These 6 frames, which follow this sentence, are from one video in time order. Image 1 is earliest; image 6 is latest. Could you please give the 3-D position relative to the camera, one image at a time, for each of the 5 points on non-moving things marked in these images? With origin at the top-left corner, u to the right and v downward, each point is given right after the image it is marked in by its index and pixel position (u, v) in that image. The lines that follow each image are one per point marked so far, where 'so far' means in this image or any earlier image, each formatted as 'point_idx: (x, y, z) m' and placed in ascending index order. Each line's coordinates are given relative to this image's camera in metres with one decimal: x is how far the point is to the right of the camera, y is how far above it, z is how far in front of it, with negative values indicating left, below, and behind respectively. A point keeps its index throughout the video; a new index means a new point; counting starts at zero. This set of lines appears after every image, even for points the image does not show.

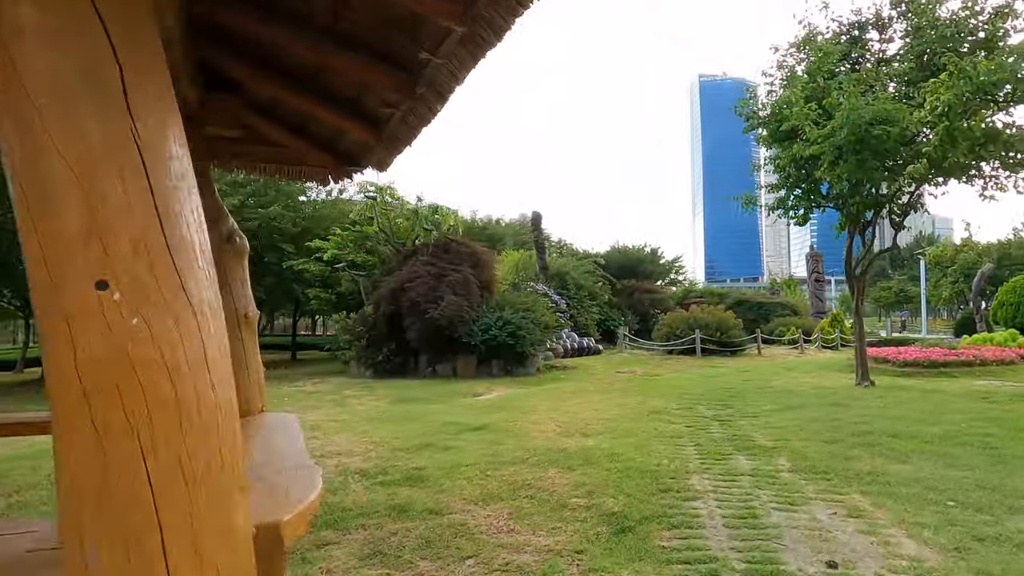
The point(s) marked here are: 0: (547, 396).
0: (+0.5, -1.5, +9.0) m
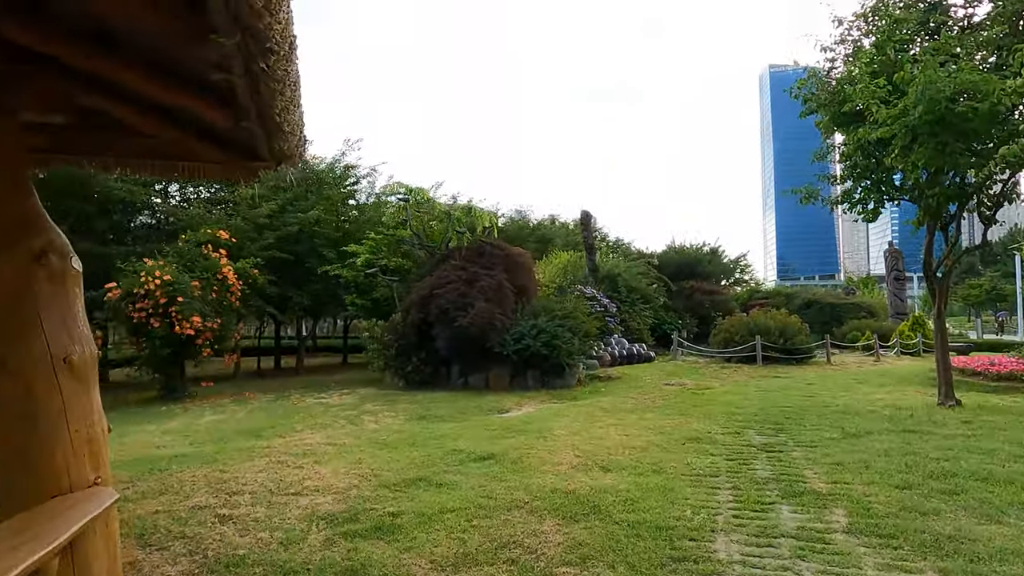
0: (+0.8, -1.6, +8.2) m
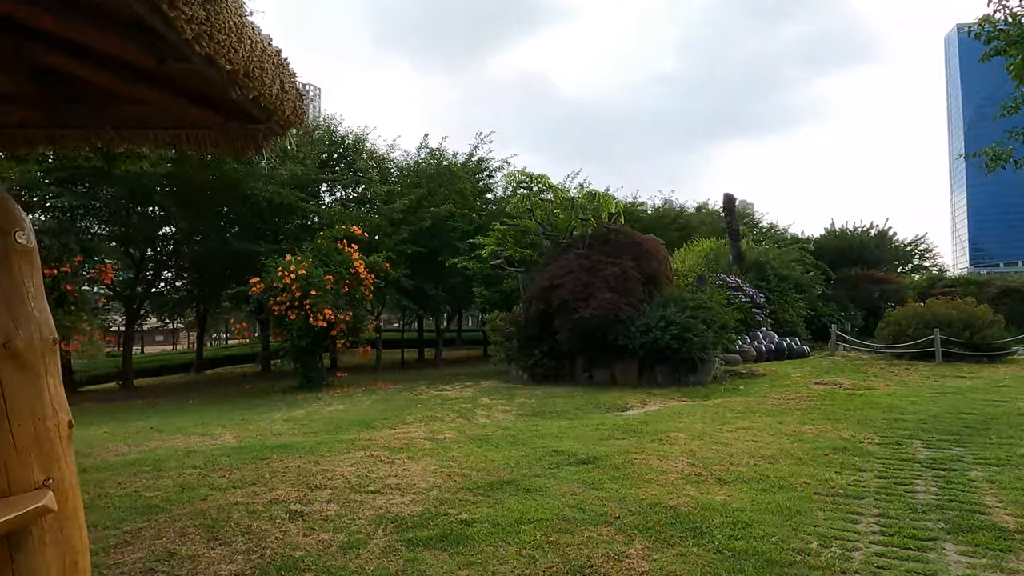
0: (+2.1, -1.4, +7.3) m
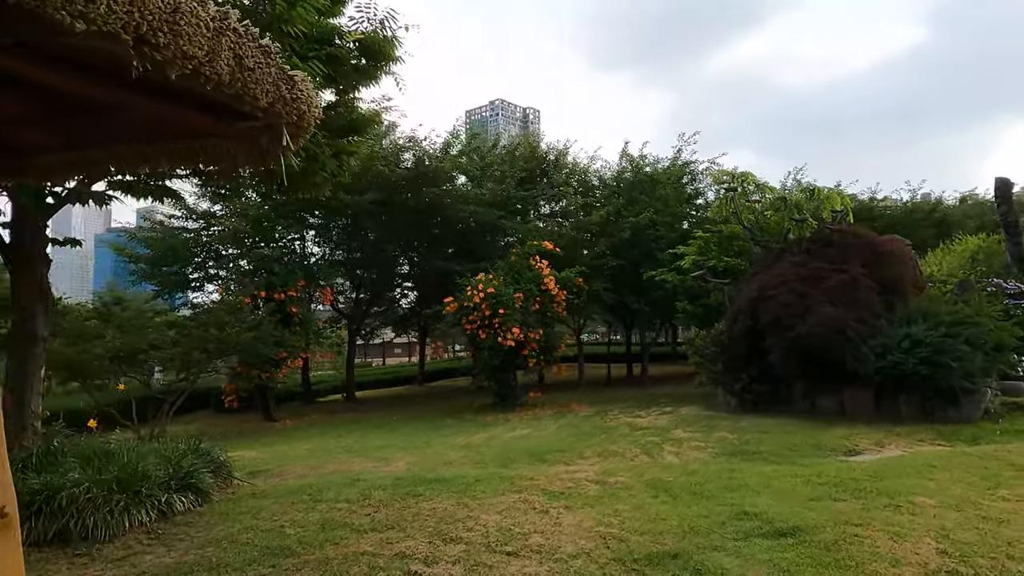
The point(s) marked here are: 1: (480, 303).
0: (+3.7, -1.5, +5.5) m
1: (-0.6, -0.3, +11.6) m
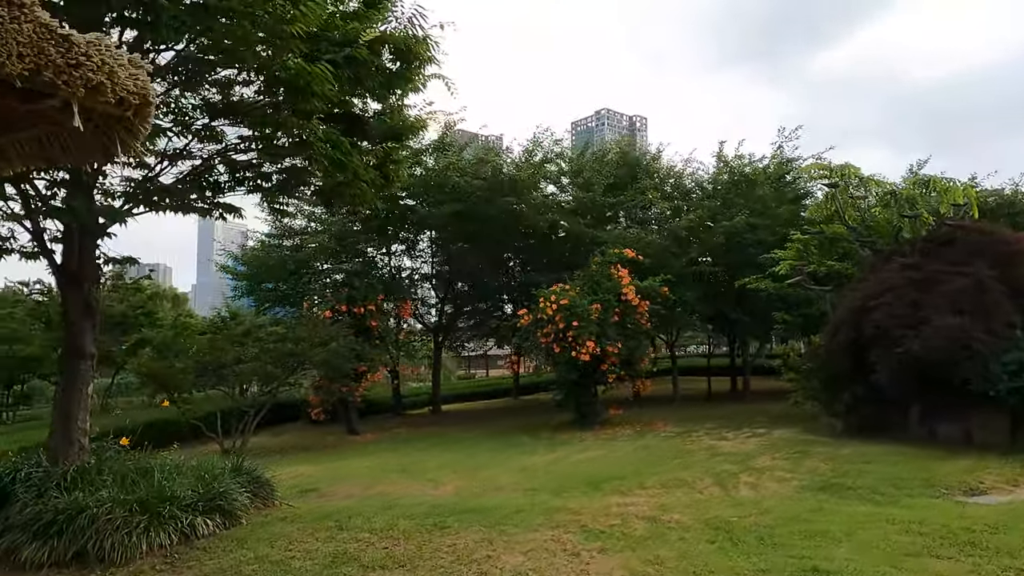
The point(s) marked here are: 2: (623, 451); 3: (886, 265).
0: (+4.0, -1.5, +4.3) m
1: (+0.7, -0.4, +11.1) m
2: (+1.4, -2.1, +8.6) m
3: (+4.9, +0.3, +8.8) m
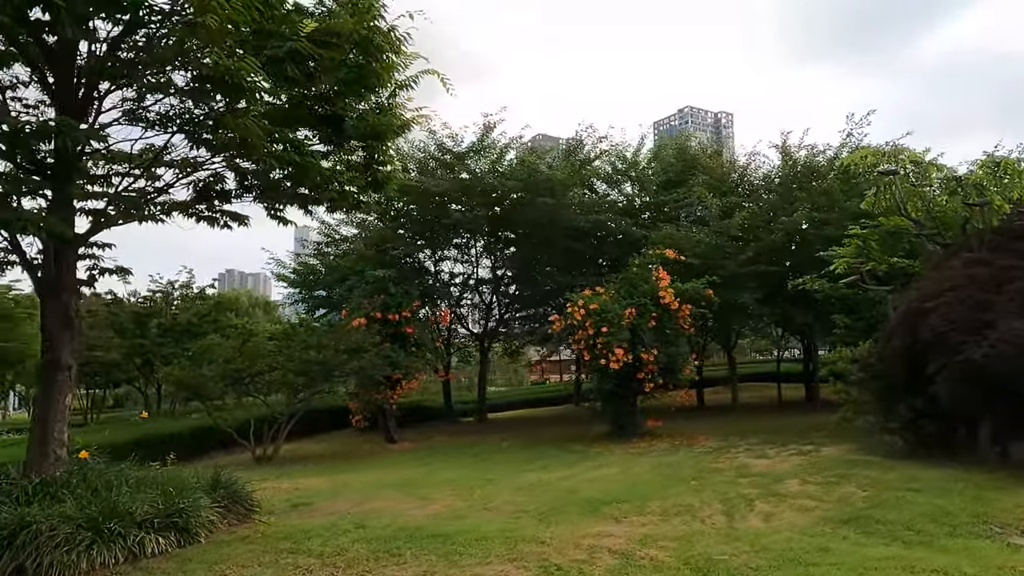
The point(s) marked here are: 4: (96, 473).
0: (+3.6, -1.5, +3.4) m
1: (+1.2, -0.5, +10.5) m
2: (+1.6, -2.1, +7.9) m
3: (+5.0, +0.3, +7.7) m
4: (-3.4, -1.5, +5.5) m
